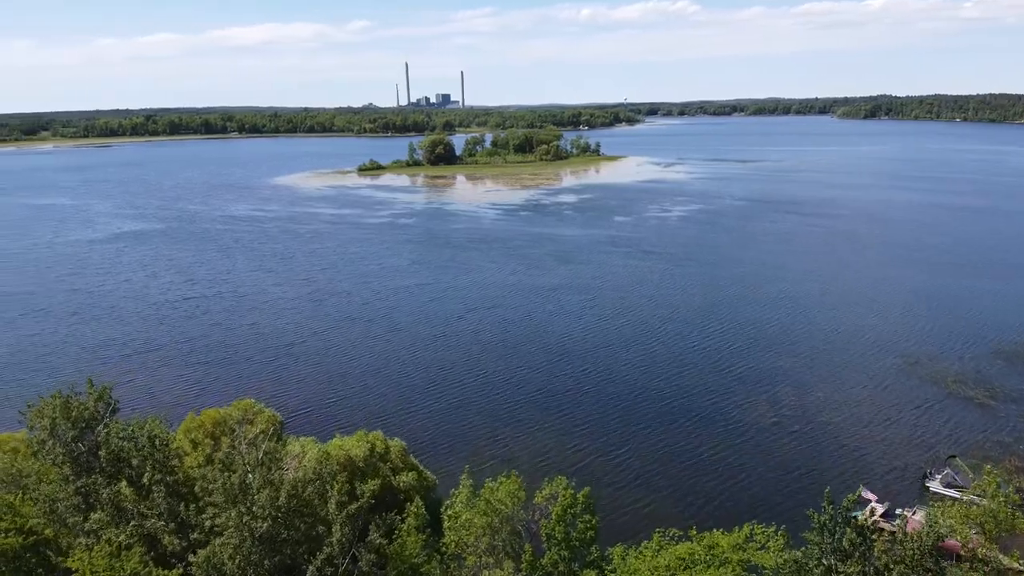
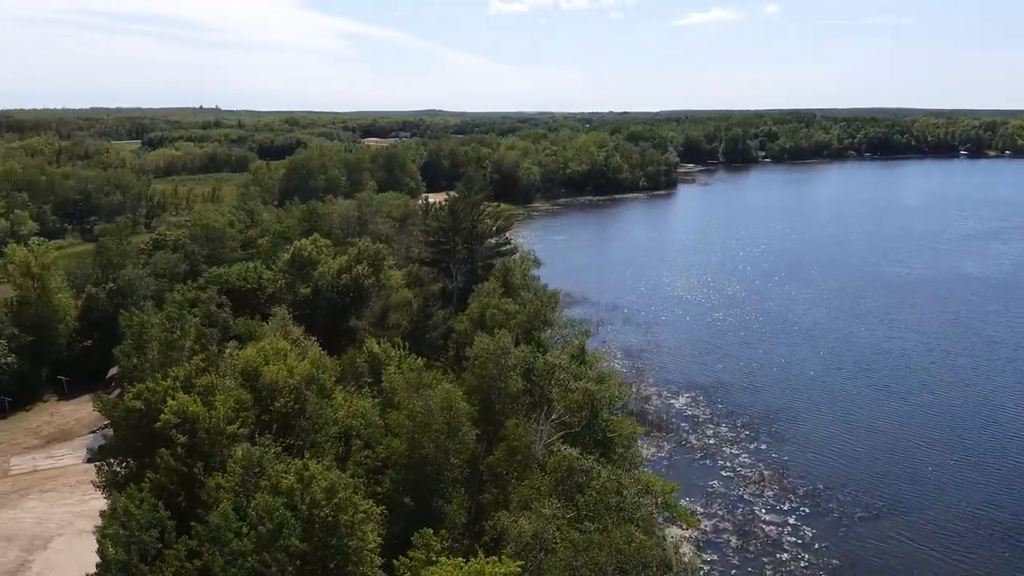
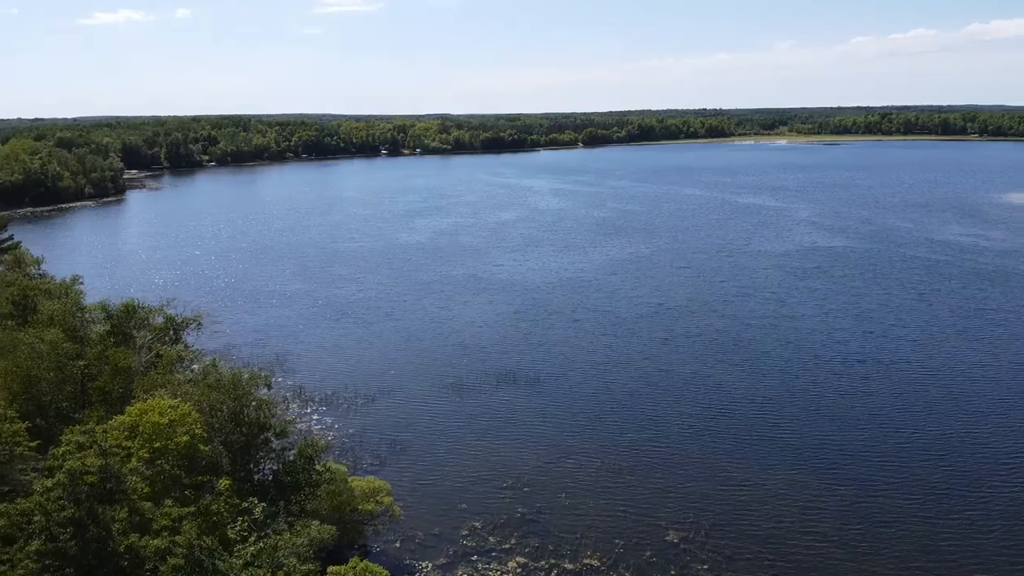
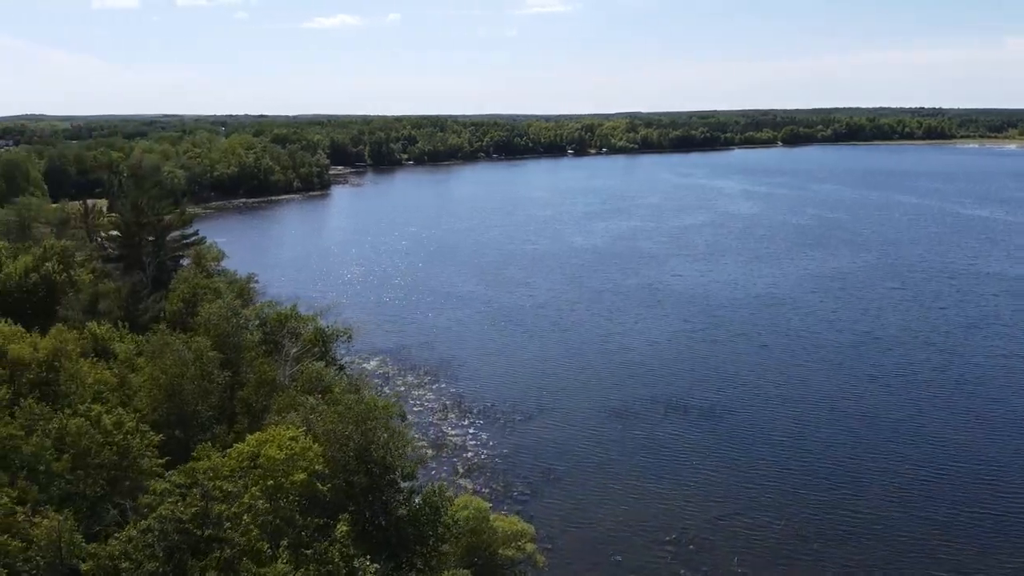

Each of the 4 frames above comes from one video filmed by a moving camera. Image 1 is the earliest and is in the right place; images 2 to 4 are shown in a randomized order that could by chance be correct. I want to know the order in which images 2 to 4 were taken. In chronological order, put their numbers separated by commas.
3, 4, 2
